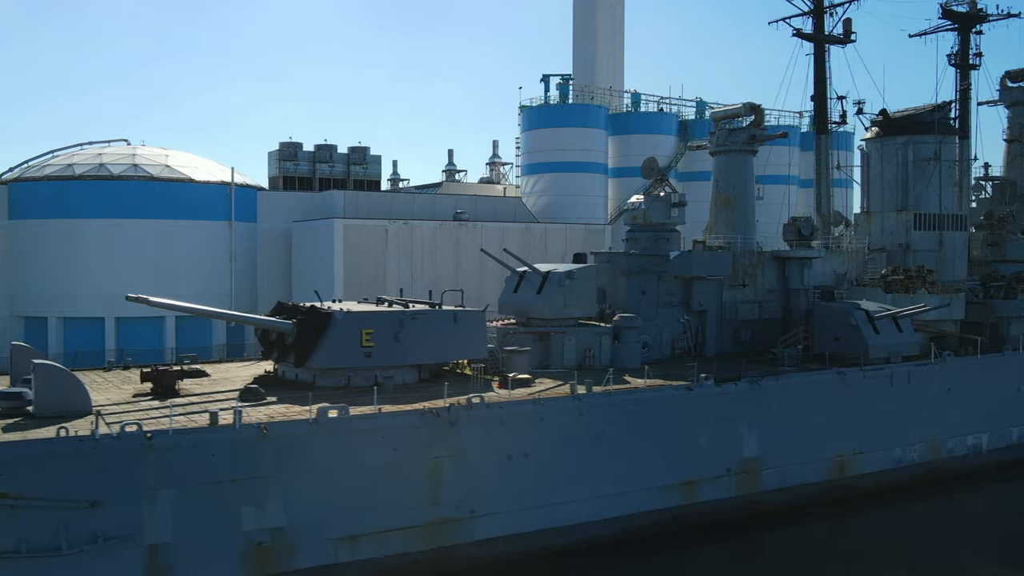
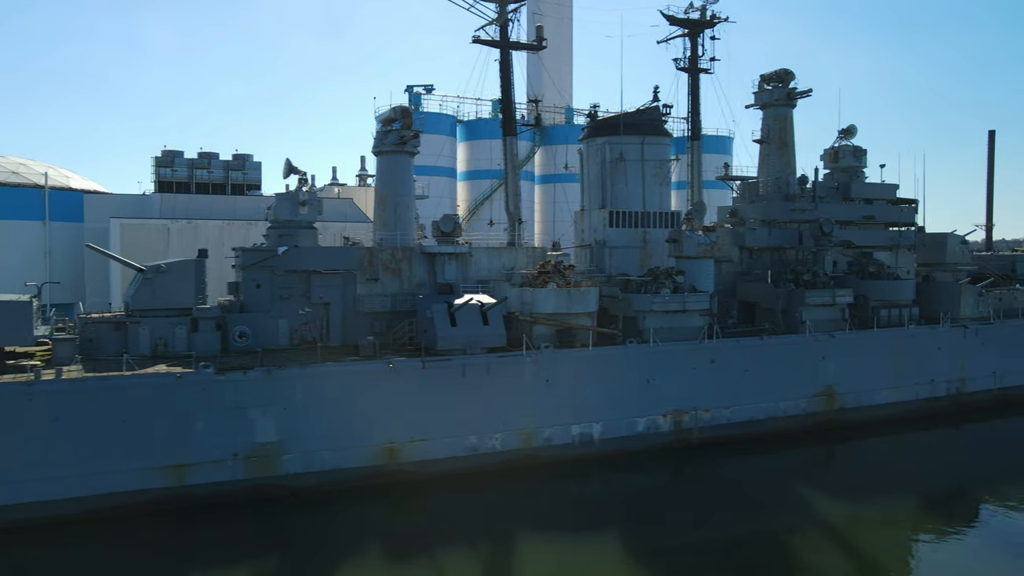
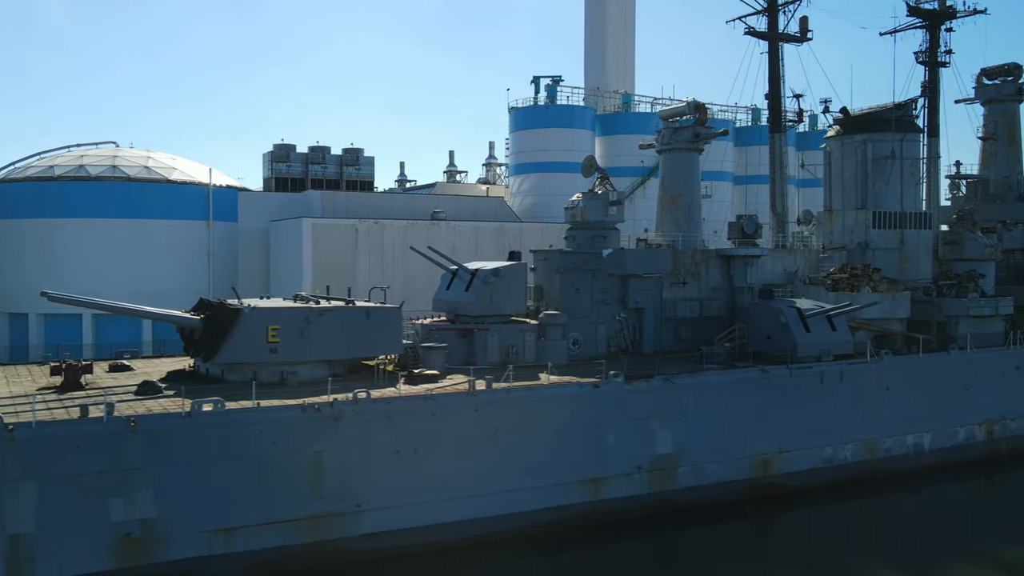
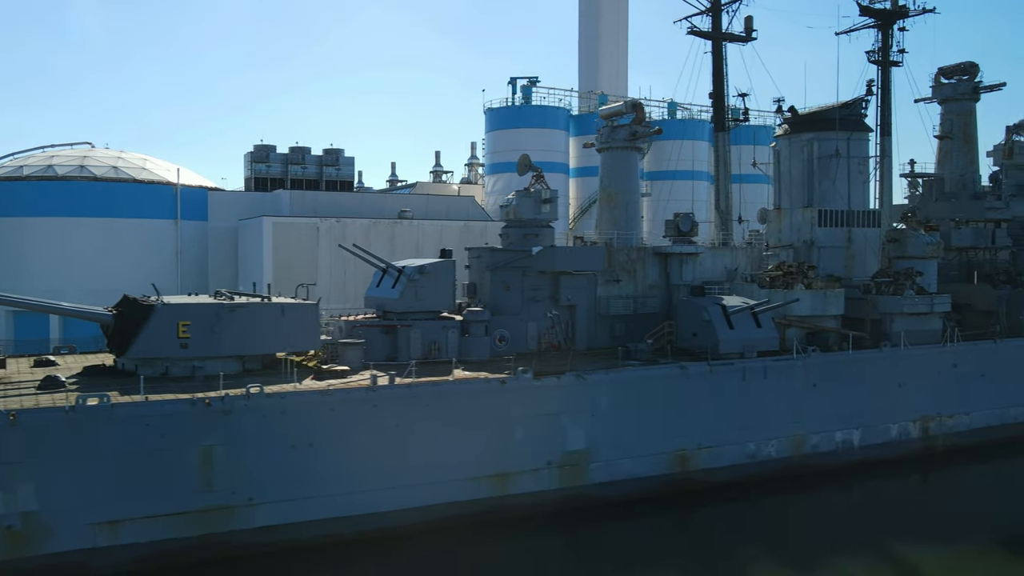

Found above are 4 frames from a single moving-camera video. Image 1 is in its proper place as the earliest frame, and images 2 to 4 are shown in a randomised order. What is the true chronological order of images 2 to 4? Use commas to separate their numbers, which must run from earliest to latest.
3, 4, 2
